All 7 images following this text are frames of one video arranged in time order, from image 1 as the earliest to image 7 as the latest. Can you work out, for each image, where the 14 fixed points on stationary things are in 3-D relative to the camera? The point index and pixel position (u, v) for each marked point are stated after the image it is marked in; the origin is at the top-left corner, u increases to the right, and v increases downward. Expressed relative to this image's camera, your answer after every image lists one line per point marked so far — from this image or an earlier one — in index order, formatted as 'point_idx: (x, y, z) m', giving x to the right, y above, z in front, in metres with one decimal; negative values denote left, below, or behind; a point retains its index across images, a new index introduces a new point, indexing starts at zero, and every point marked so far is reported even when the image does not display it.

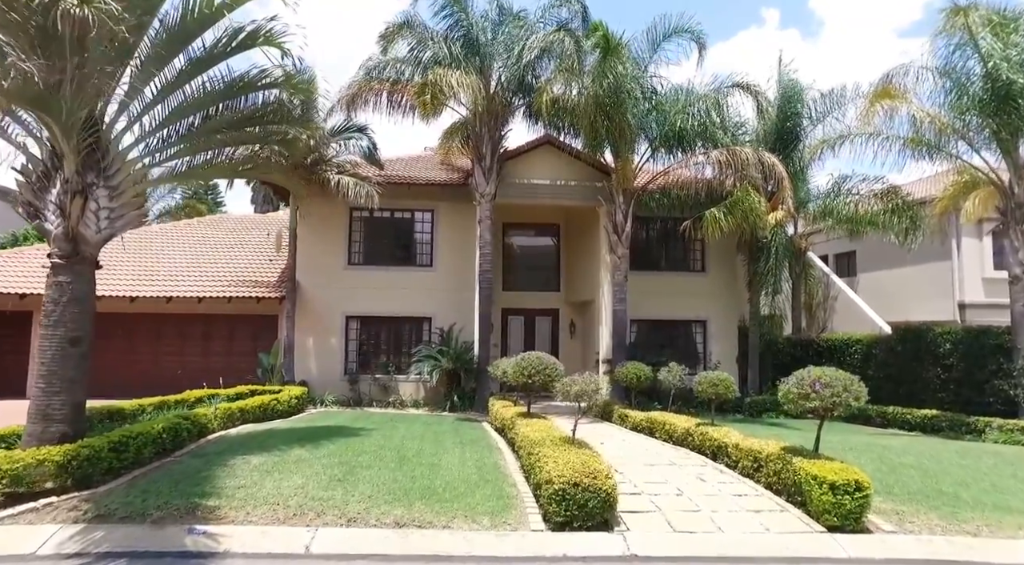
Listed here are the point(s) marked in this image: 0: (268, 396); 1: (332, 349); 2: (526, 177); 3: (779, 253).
0: (-5.2, -2.4, +13.1) m
1: (-5.4, -2.0, +18.5) m
2: (+0.4, +3.2, +18.4) m
3: (+7.7, +0.8, +17.8) m
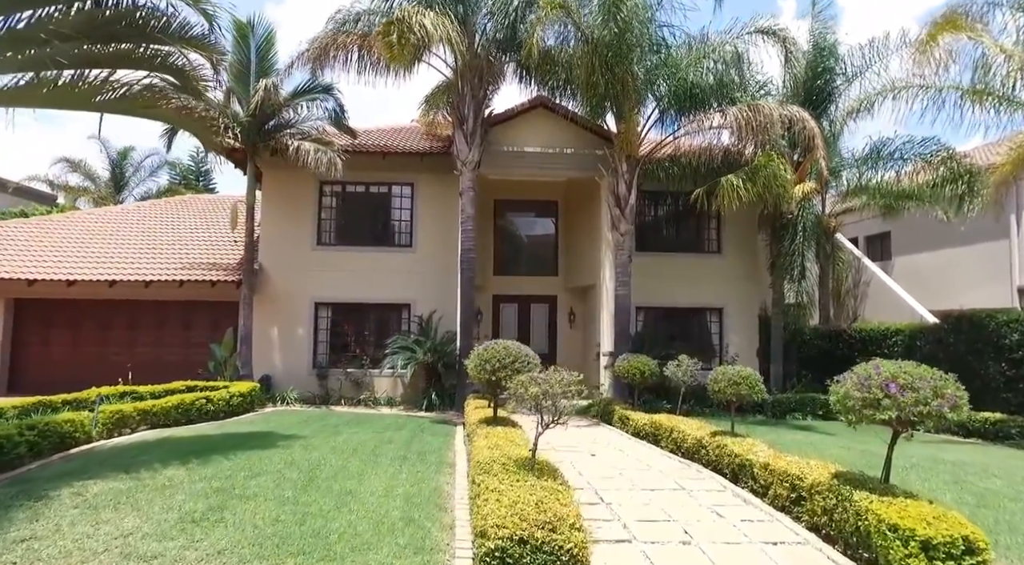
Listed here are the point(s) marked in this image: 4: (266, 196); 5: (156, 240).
0: (-5.6, -2.0, +11.0) m
1: (-5.6, -1.5, +16.5) m
2: (+0.1, +3.6, +16.2) m
3: (+7.4, +1.2, +15.5) m
4: (-6.7, +2.3, +16.7) m
5: (-9.7, +1.1, +16.8) m
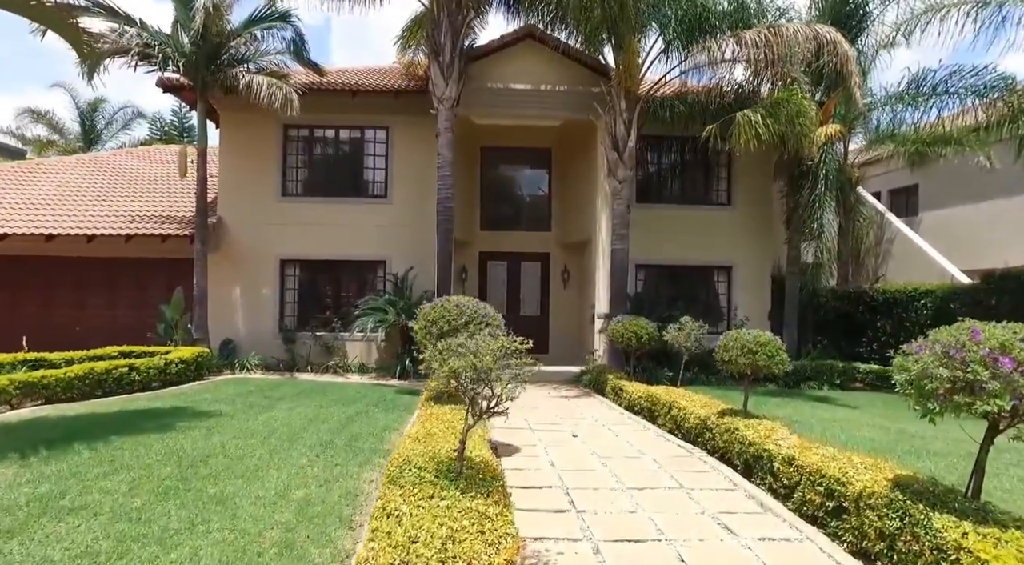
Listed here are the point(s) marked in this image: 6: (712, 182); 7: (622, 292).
0: (-6.0, -1.2, +9.6) m
1: (-6.0, -0.4, +15.0) m
2: (-0.3, +4.7, +14.4) m
3: (+7.1, +2.2, +13.7) m
4: (-7.0, +3.4, +15.0) m
5: (-10.0, +2.2, +15.2) m
6: (+5.1, +2.6, +15.8) m
7: (+2.4, -0.2, +13.3) m
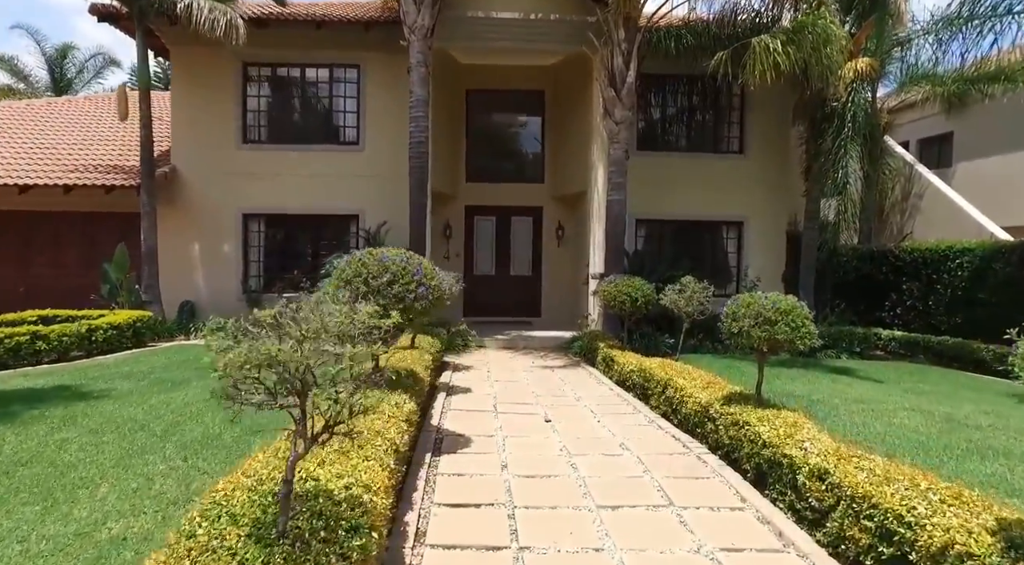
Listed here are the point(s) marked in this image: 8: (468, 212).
0: (-6.4, -0.6, +8.3) m
1: (-6.3, +0.5, +13.6) m
2: (-0.6, +5.6, +12.6) m
3: (+6.7, +3.1, +12.1) m
4: (-7.3, +4.4, +13.4) m
5: (-10.3, +3.2, +13.7) m
6: (+4.8, +3.6, +14.2) m
7: (+2.0, +0.6, +11.9) m
8: (-1.1, +1.8, +15.7) m
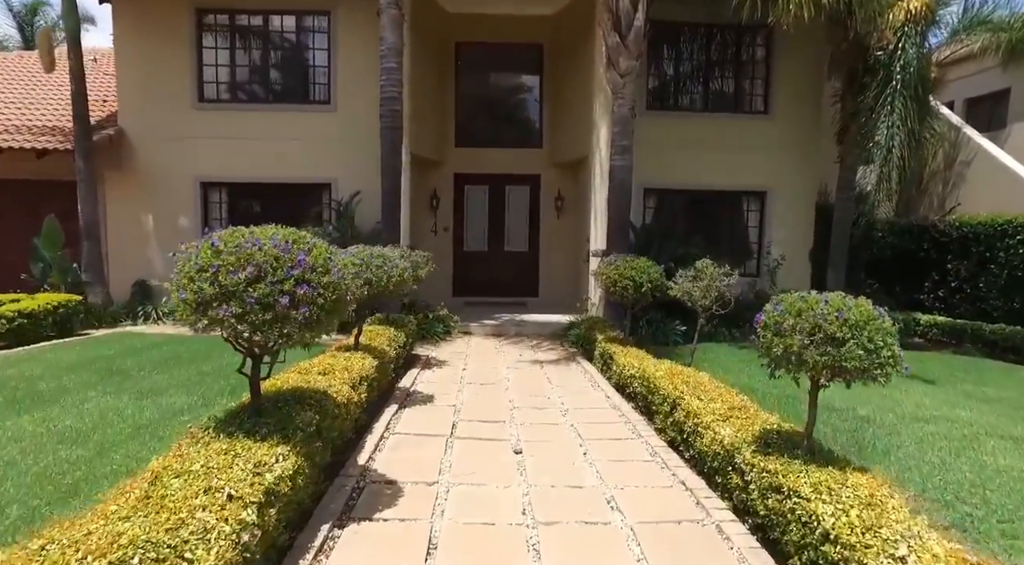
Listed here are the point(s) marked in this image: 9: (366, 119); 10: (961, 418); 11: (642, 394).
0: (-6.6, -0.4, +6.9) m
1: (-6.5, +1.0, +12.2) m
2: (-0.7, +6.0, +10.9) m
3: (+6.5, +3.4, +10.3) m
4: (-7.5, +4.8, +11.8) m
5: (-10.5, +3.6, +12.2) m
6: (+4.7, +4.0, +12.4) m
7: (+1.8, +1.0, +10.2) m
8: (-1.2, +2.3, +14.1) m
9: (-2.8, +3.2, +12.1) m
10: (+4.1, -1.3, +5.8) m
11: (+1.2, -1.1, +5.9) m
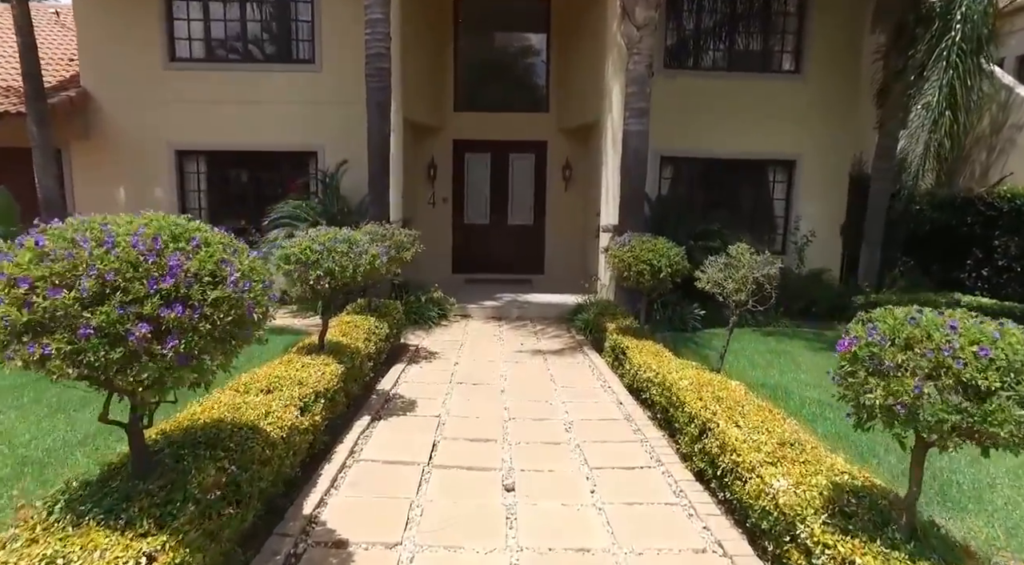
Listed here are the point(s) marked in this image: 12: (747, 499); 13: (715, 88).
0: (-6.7, -0.2, +6.0) m
1: (-6.4, +1.4, +11.2) m
2: (-0.7, +6.3, +9.6) m
3: (+6.6, +3.7, +9.0) m
4: (-7.4, +5.2, +10.7) m
5: (-10.5, +4.1, +11.2) m
6: (+4.7, +4.4, +11.1) m
7: (+1.9, +1.3, +9.2) m
8: (-1.2, +2.8, +13.0) m
9: (-2.8, +3.6, +10.9) m
10: (+4.1, -1.2, +4.8) m
11: (+1.2, -1.0, +5.0) m
12: (+1.2, -1.1, +3.1) m
13: (+3.6, +3.5, +11.0) m
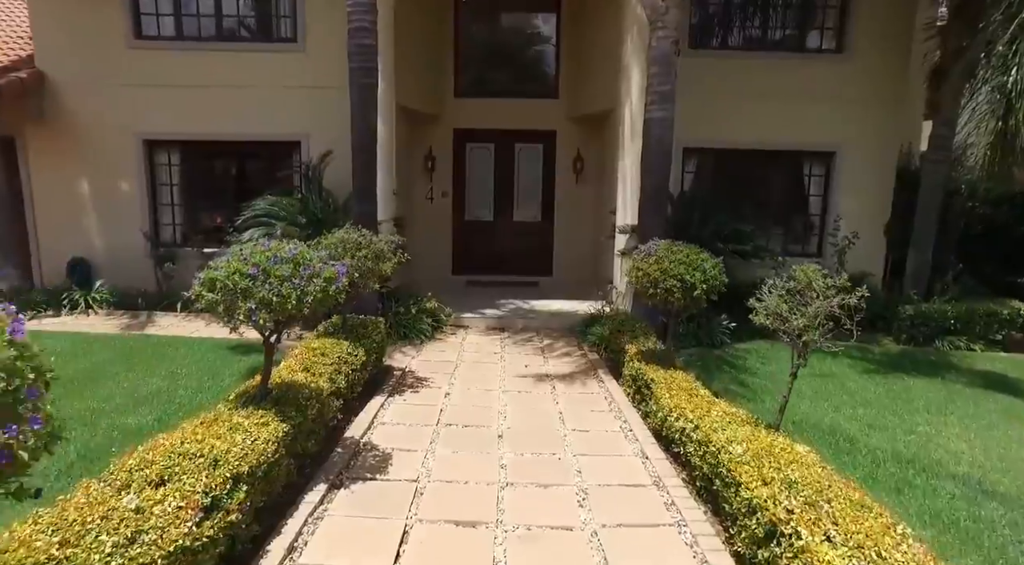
0: (-6.7, -0.4, +4.9) m
1: (-6.3, +1.3, +10.1) m
2: (-0.6, +6.2, +8.3) m
3: (+6.6, +3.5, +7.7) m
4: (-7.3, +5.2, +9.6) m
5: (-10.4, +4.0, +10.1) m
6: (+4.8, +4.3, +9.8) m
7: (+1.9, +1.2, +8.0) m
8: (-1.1, +2.8, +11.8) m
9: (-2.7, +3.5, +9.8) m
10: (+4.1, -1.4, +3.6) m
11: (+1.2, -1.2, +3.8) m
12: (+1.2, -1.3, +2.0) m
13: (+3.7, +3.4, +9.8) m
